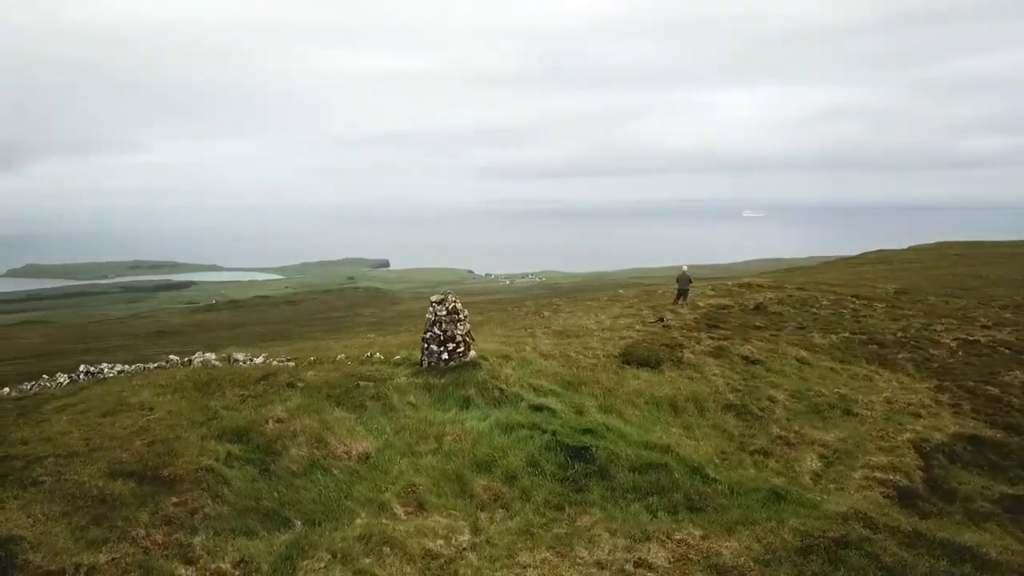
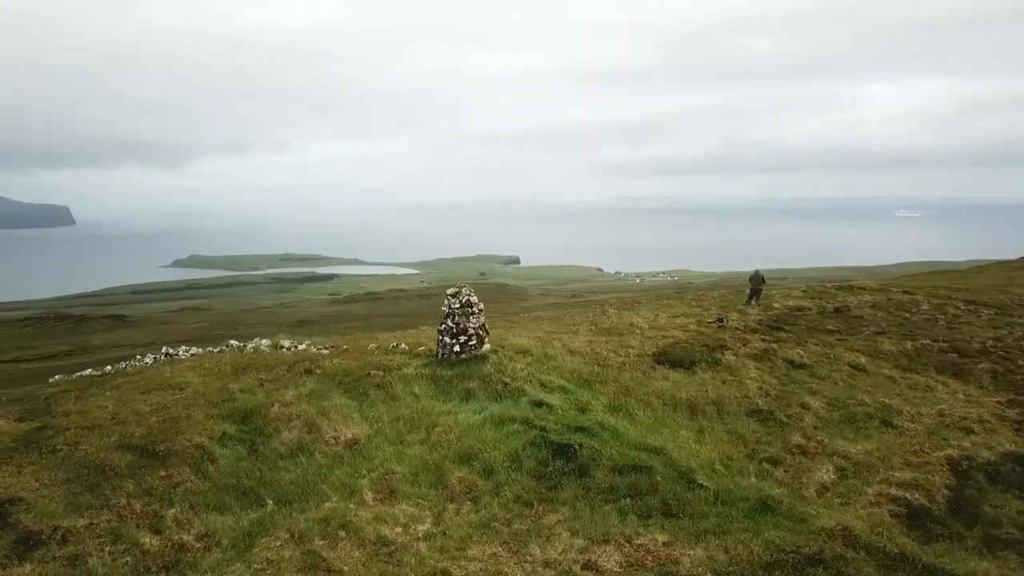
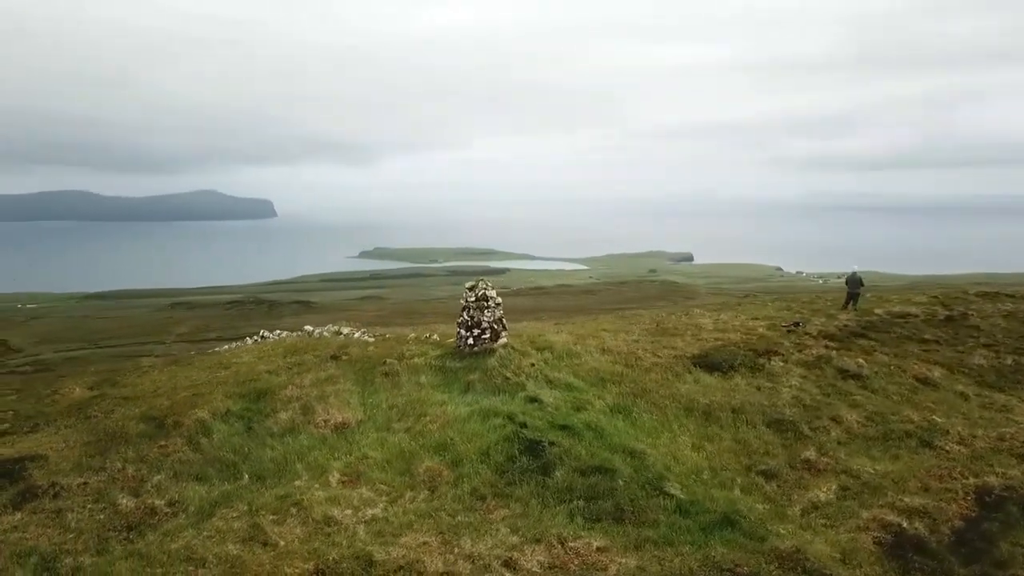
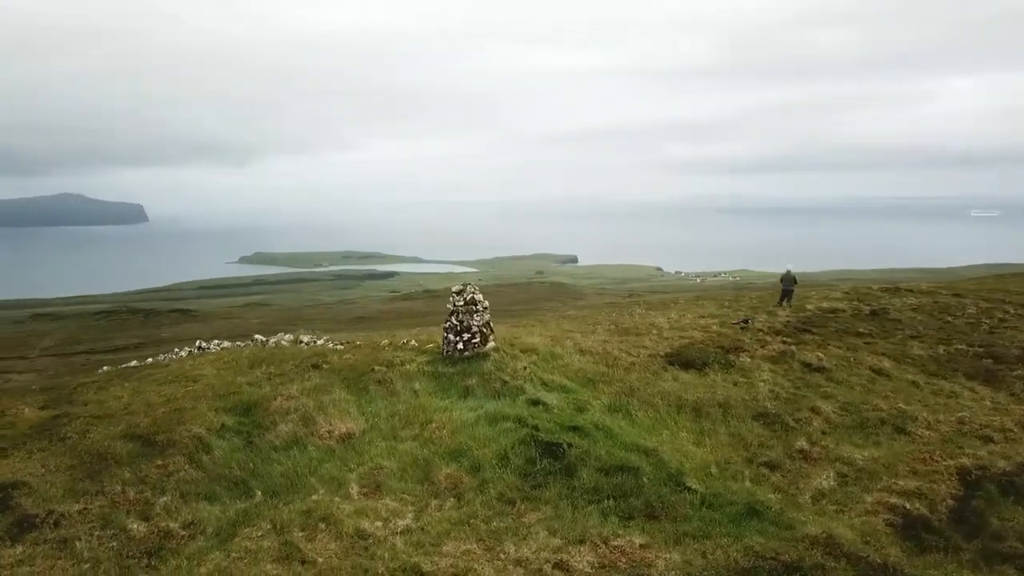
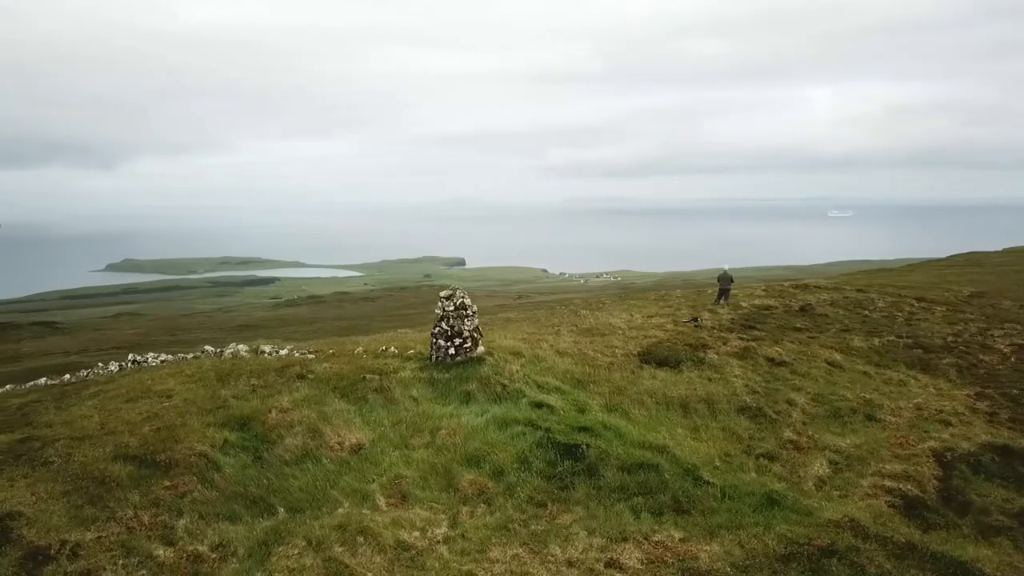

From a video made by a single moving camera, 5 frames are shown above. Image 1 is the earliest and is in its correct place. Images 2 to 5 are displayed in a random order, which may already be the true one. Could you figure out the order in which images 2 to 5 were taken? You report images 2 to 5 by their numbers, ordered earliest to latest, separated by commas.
5, 2, 4, 3
